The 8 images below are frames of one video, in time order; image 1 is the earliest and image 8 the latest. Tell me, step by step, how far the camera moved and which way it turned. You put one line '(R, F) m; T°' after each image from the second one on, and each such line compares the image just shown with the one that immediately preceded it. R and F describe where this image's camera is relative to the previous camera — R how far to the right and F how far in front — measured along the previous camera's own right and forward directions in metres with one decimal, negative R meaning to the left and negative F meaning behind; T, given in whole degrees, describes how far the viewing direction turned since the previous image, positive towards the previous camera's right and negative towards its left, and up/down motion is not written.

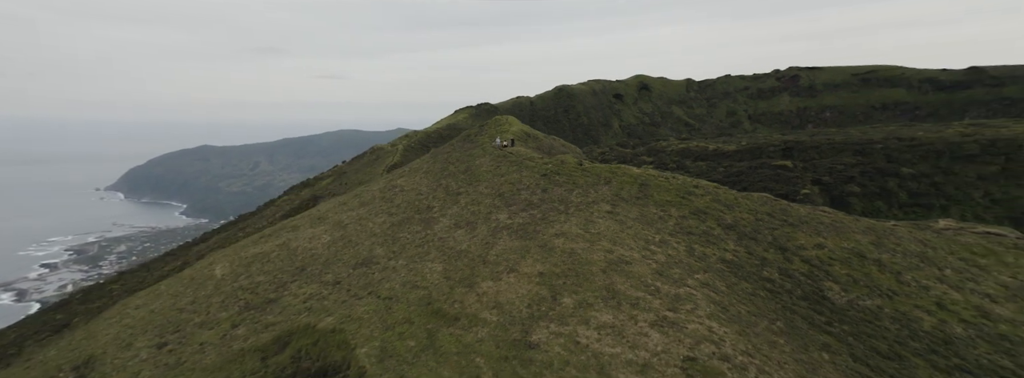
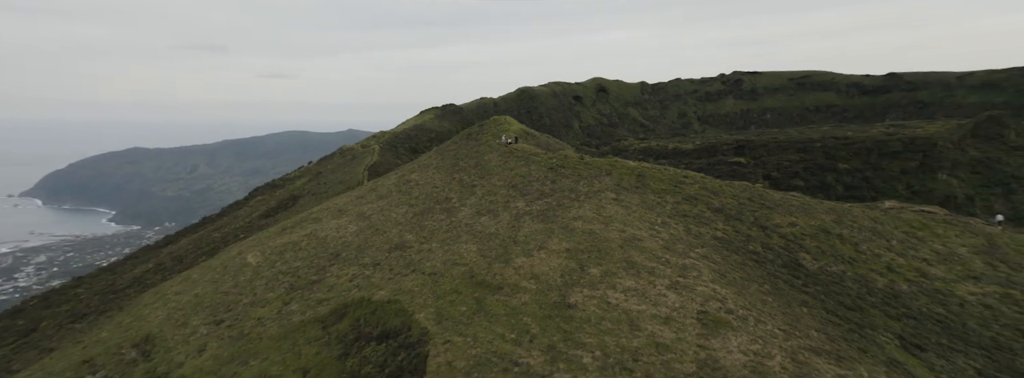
(-4.0, -3.6) m; +4°
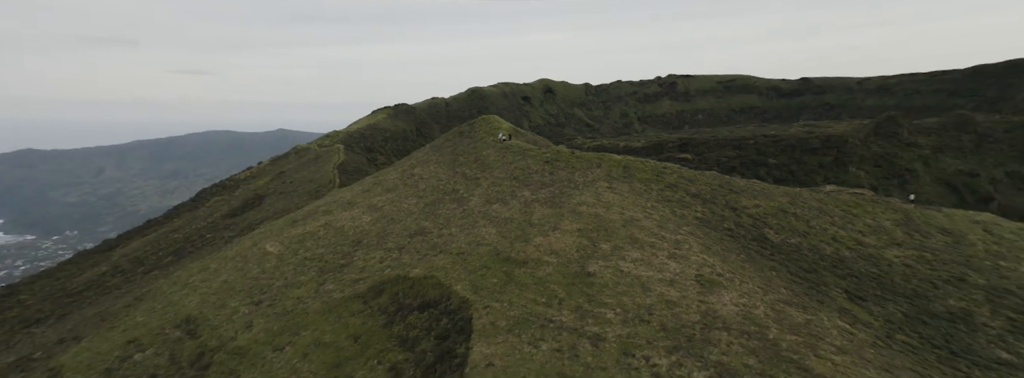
(-4.4, -3.6) m; +5°
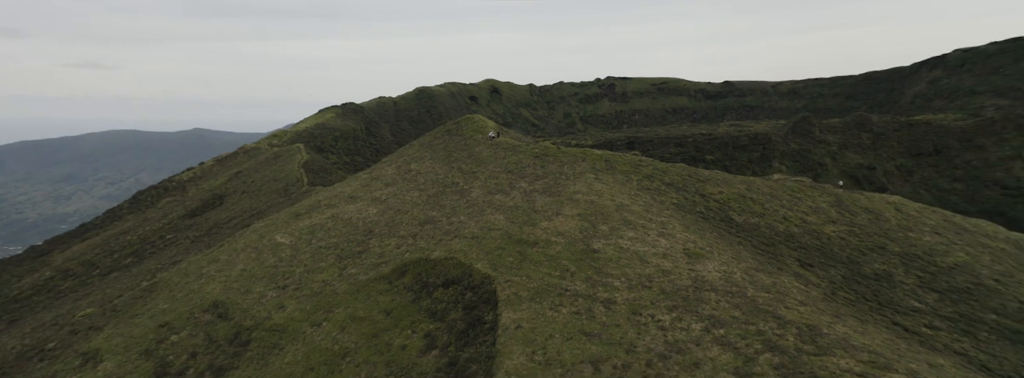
(-4.1, -3.3) m; +6°
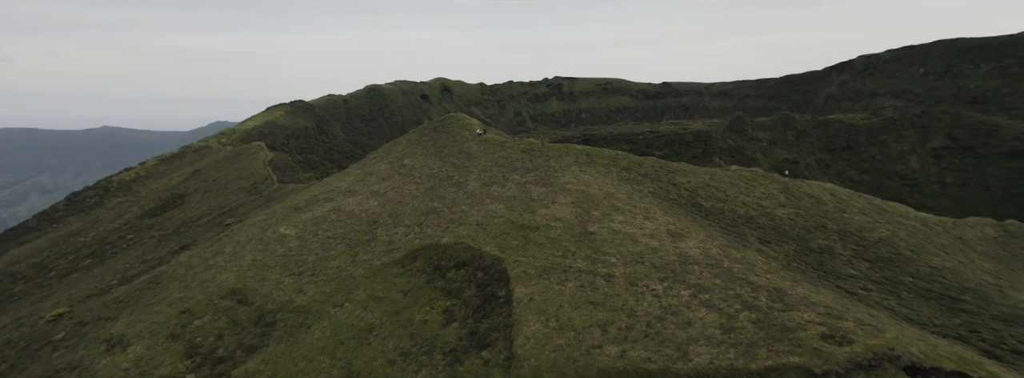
(-3.4, -2.8) m; +5°
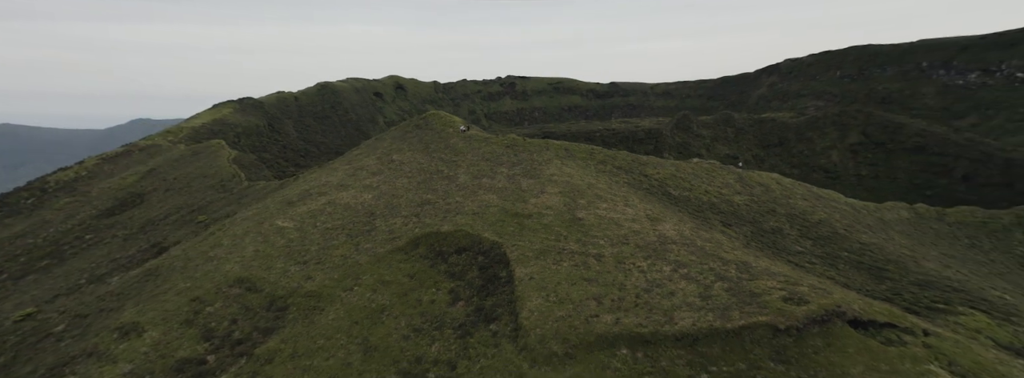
(-2.6, -2.6) m; +5°
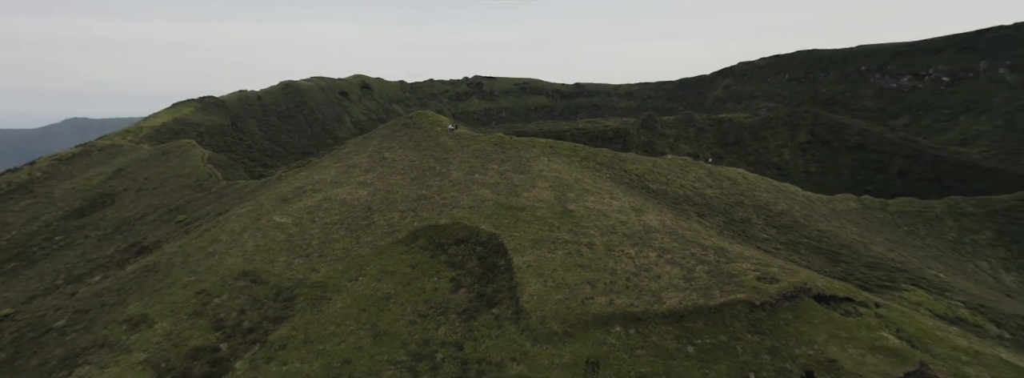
(-1.7, -2.0) m; +3°
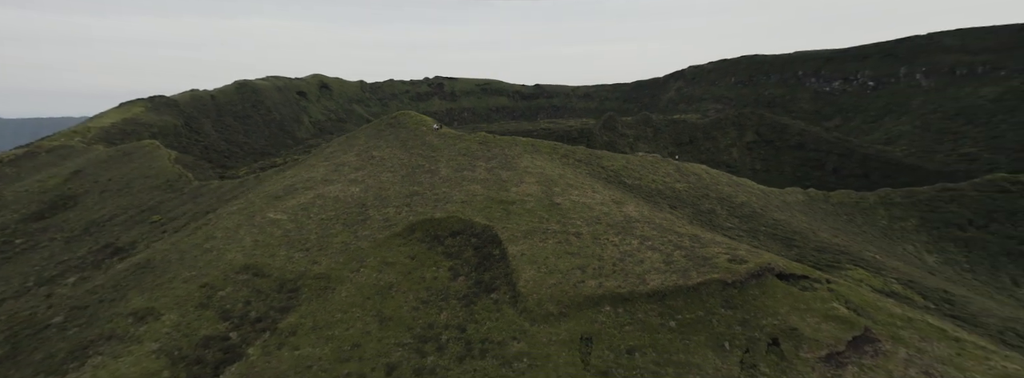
(-1.8, -2.3) m; +4°
